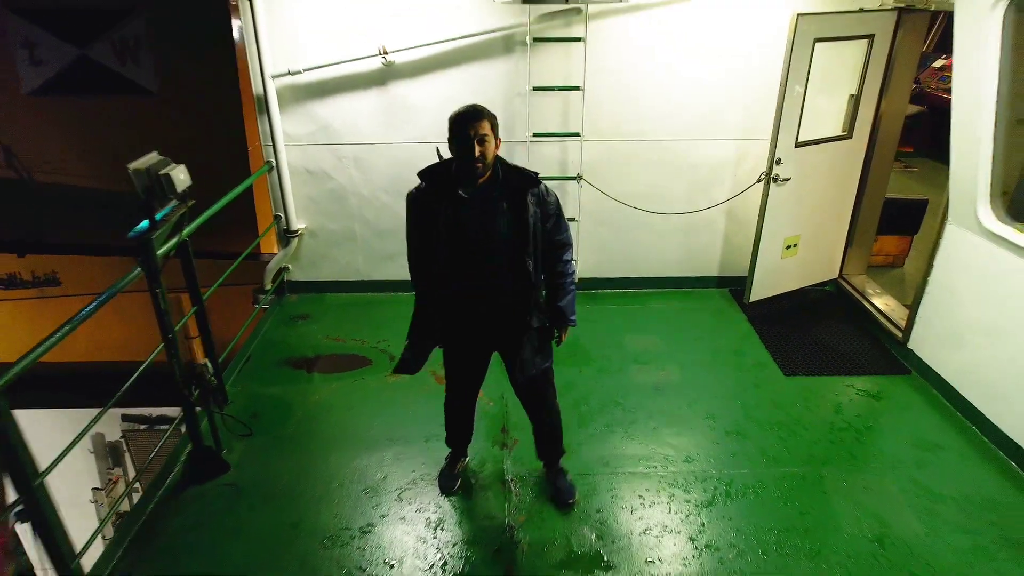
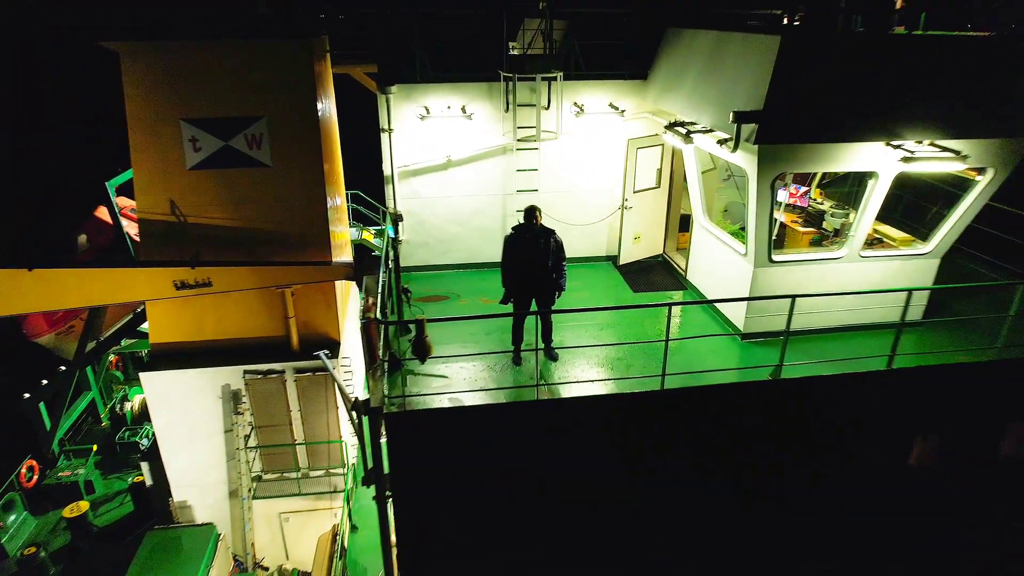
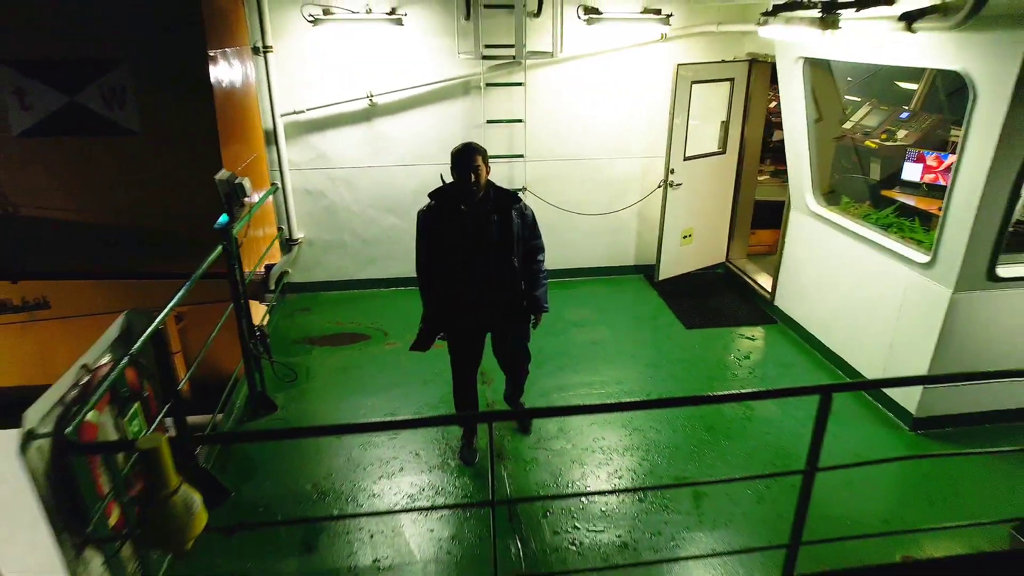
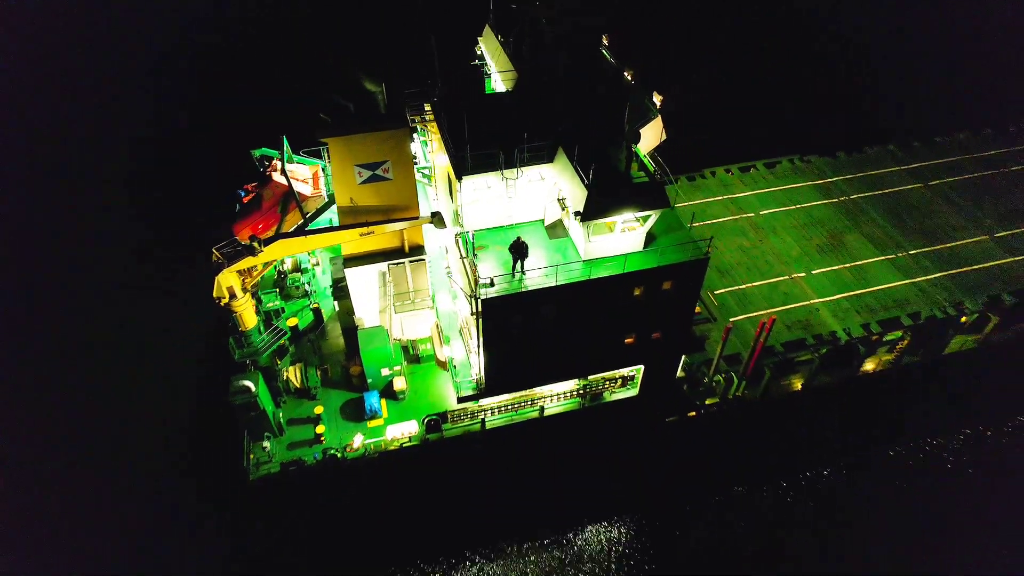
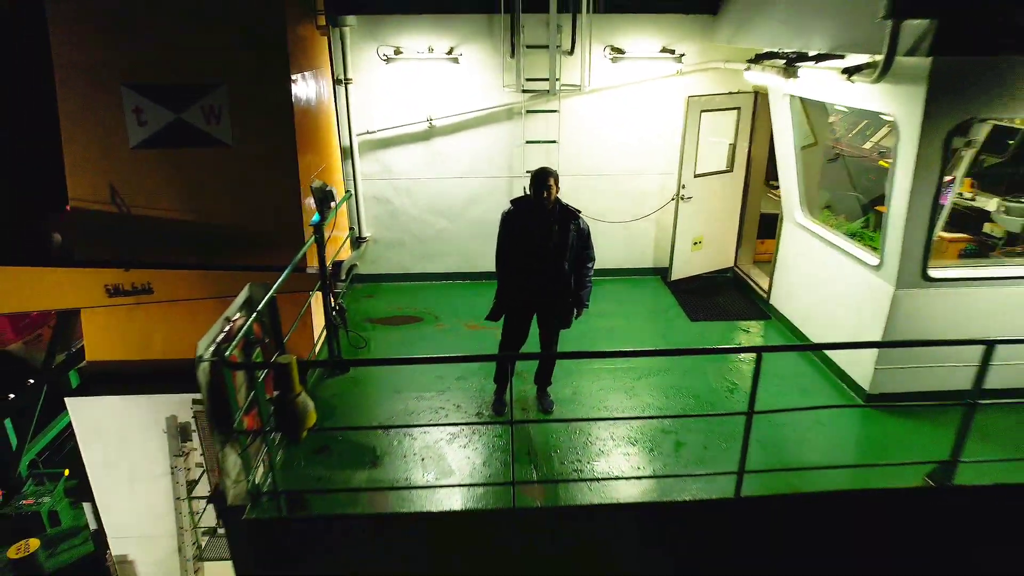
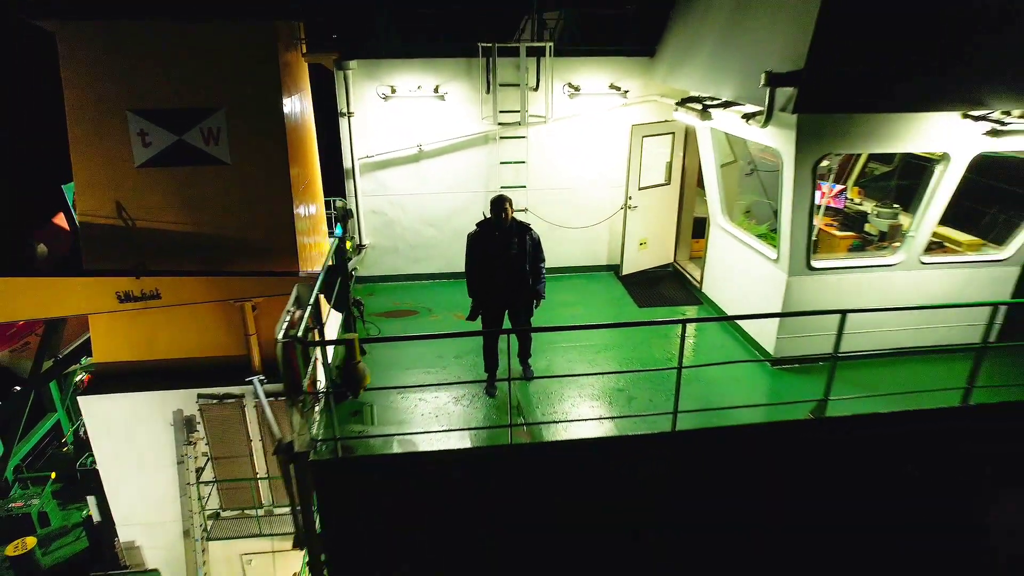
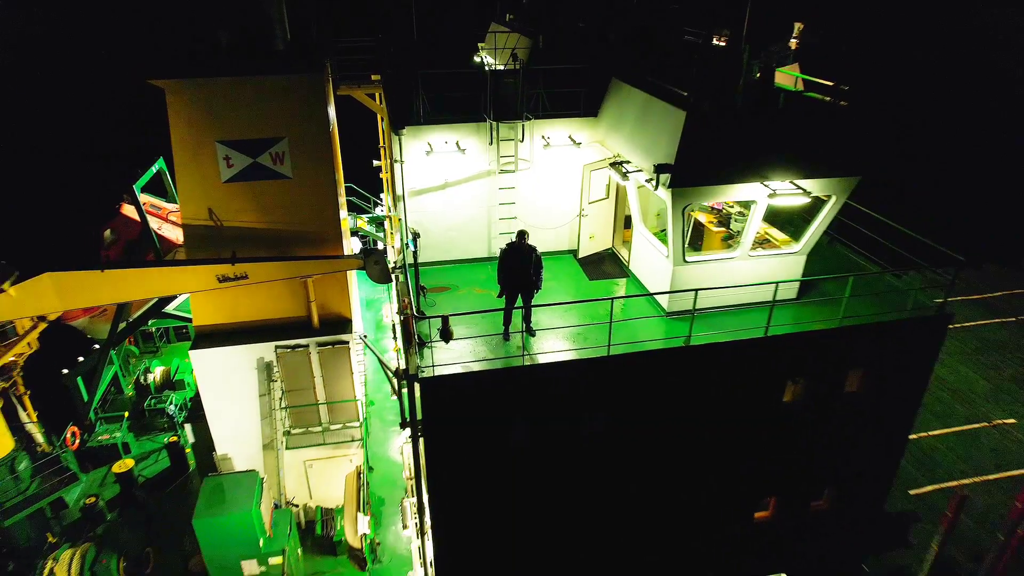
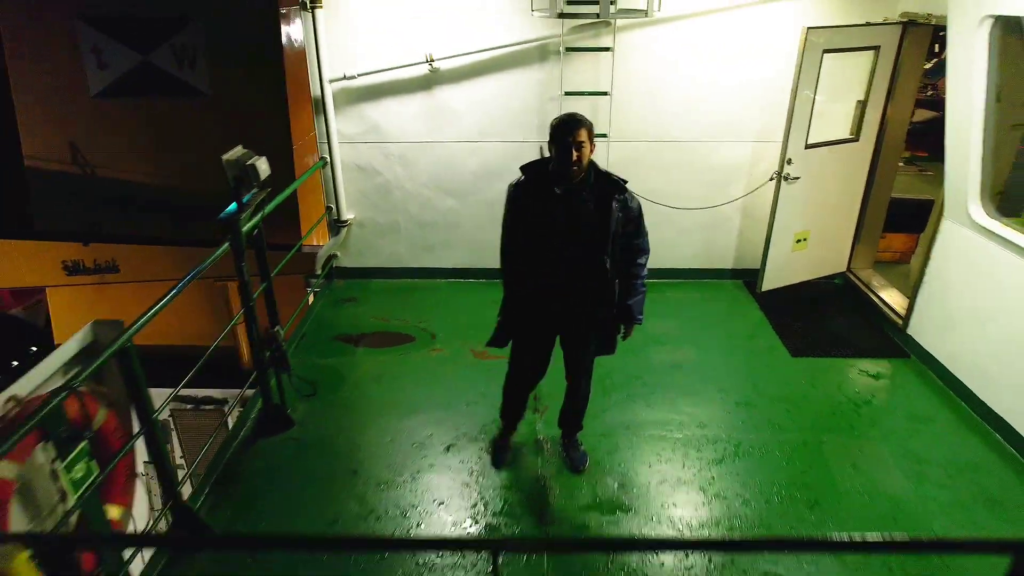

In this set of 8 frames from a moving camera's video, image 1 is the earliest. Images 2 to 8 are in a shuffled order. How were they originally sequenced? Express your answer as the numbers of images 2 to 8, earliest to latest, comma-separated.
8, 3, 5, 6, 2, 7, 4
